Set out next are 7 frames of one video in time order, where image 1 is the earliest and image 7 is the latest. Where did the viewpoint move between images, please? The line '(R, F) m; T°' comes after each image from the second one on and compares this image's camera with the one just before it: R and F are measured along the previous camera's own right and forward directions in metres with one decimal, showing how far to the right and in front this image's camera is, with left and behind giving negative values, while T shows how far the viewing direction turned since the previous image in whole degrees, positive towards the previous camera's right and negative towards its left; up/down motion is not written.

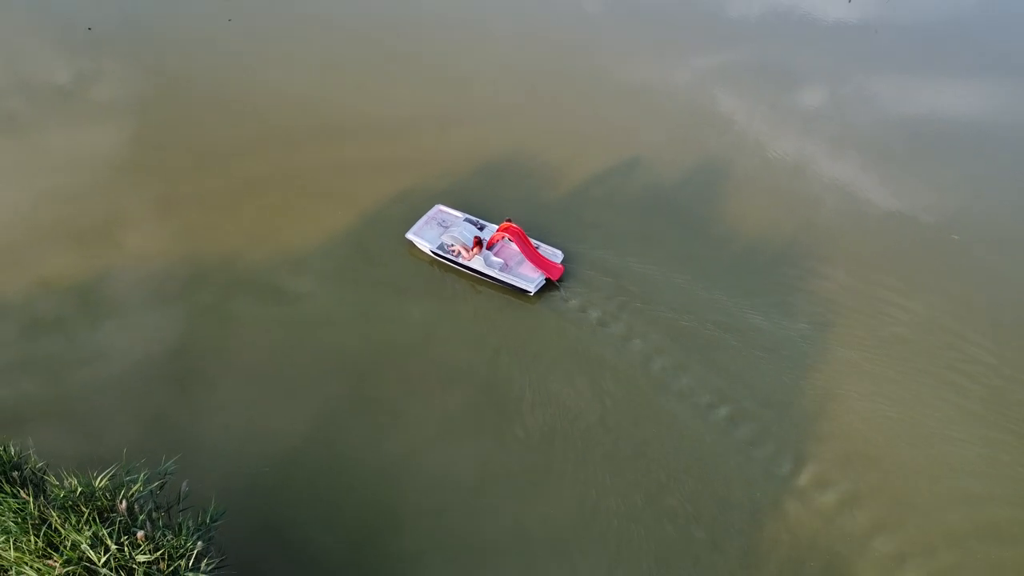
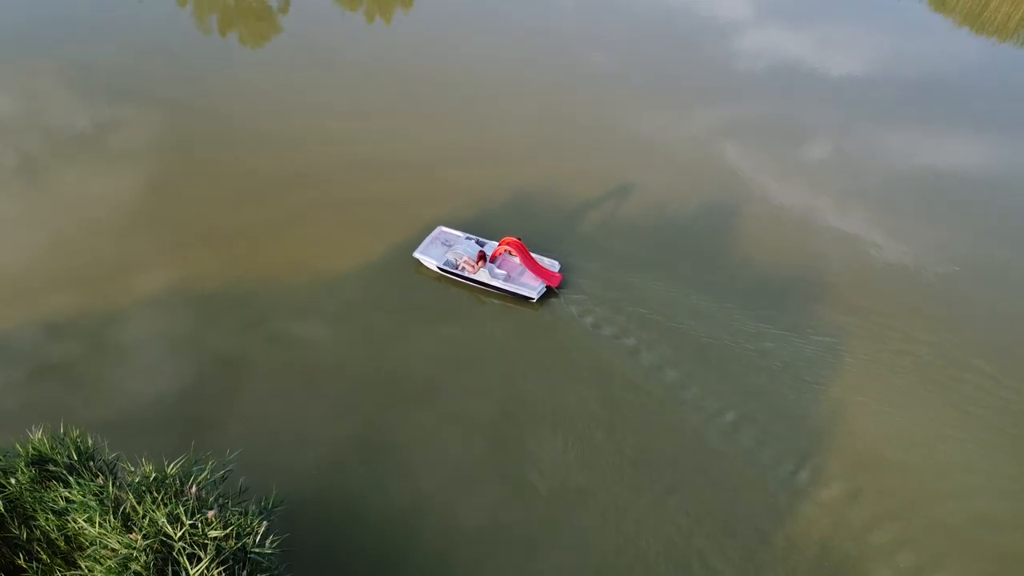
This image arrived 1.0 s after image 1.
(+0.5, -0.4) m; -4°
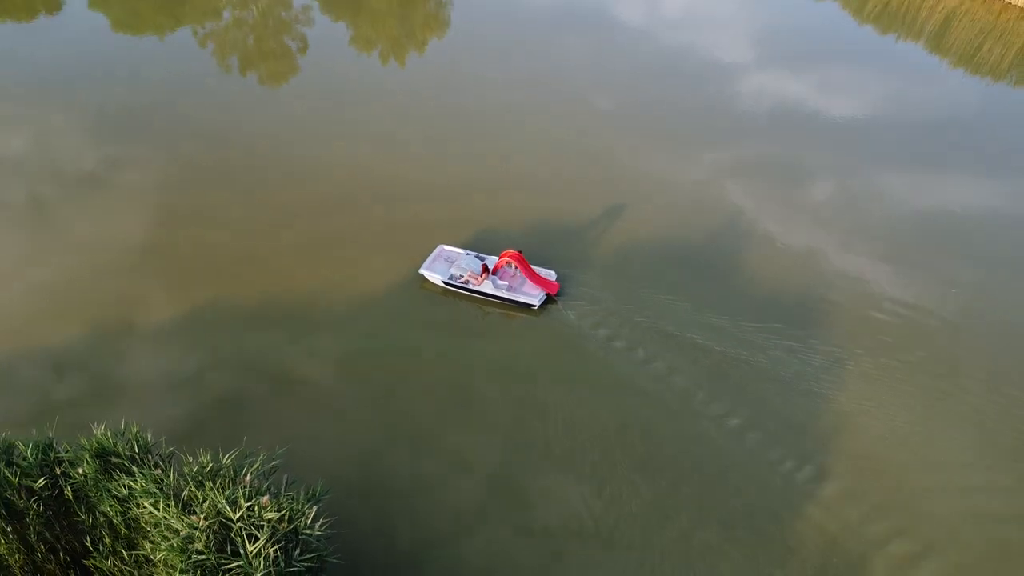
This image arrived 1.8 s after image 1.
(-0.3, -0.8) m; 0°
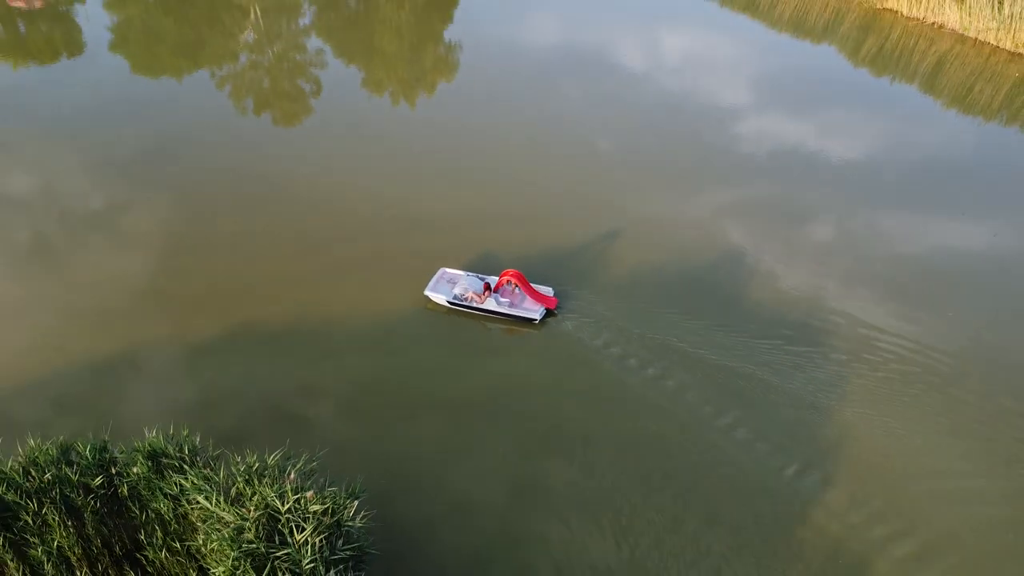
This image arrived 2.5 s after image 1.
(-0.3, -0.8) m; 0°
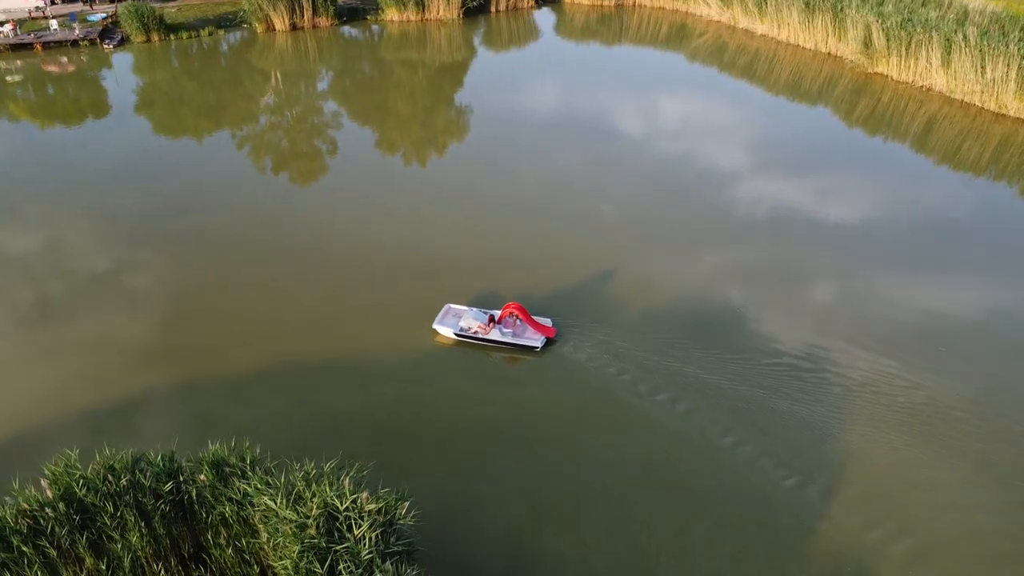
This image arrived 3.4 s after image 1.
(-0.5, -1.1) m; 0°
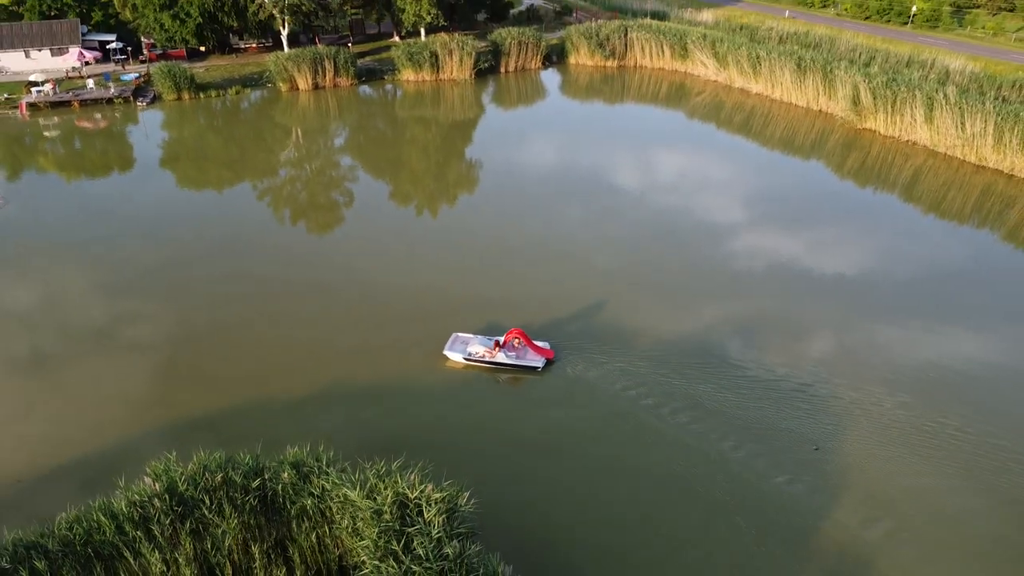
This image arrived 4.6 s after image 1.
(-0.7, -1.8) m; 0°
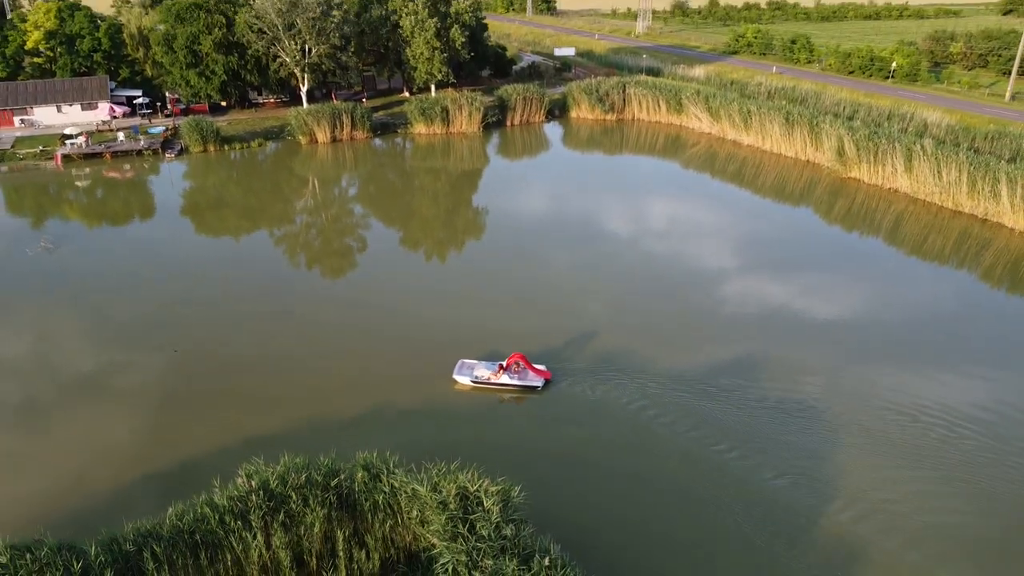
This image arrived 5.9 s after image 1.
(-0.9, -2.2) m; +1°
